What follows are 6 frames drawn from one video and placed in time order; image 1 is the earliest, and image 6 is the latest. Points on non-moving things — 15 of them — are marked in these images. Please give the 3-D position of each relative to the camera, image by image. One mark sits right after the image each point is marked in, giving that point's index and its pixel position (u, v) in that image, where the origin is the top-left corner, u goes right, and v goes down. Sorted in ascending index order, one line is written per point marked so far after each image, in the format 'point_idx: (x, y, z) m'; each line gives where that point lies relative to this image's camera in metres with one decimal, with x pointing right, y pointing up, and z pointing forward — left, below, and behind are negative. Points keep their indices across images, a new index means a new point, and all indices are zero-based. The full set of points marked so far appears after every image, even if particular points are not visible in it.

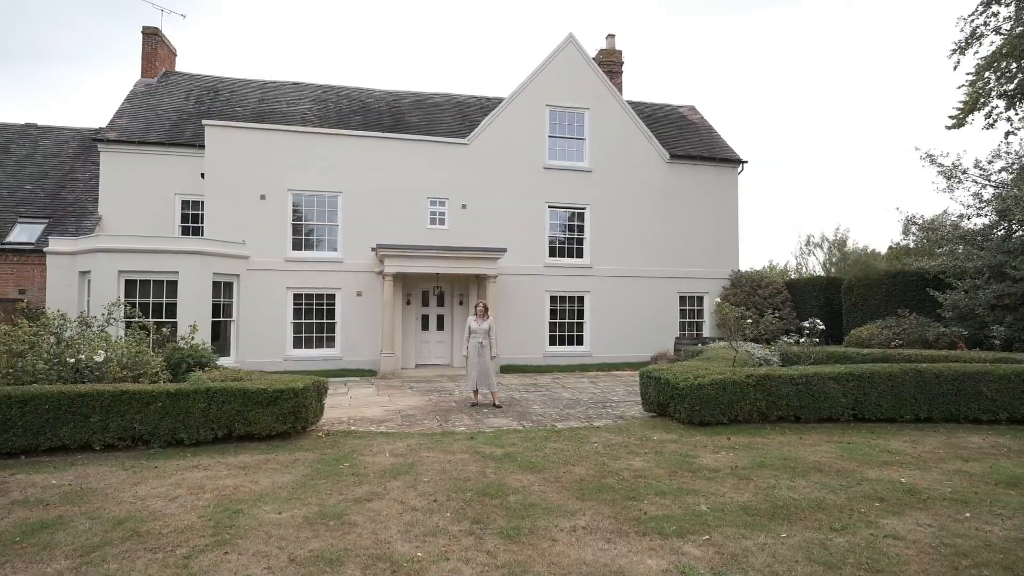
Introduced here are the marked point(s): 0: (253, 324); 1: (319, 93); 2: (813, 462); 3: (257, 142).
0: (-7.3, -1.0, +15.8) m
1: (-6.6, +6.7, +19.4) m
2: (+3.1, -1.8, +5.9) m
3: (-7.2, +4.2, +16.2) m
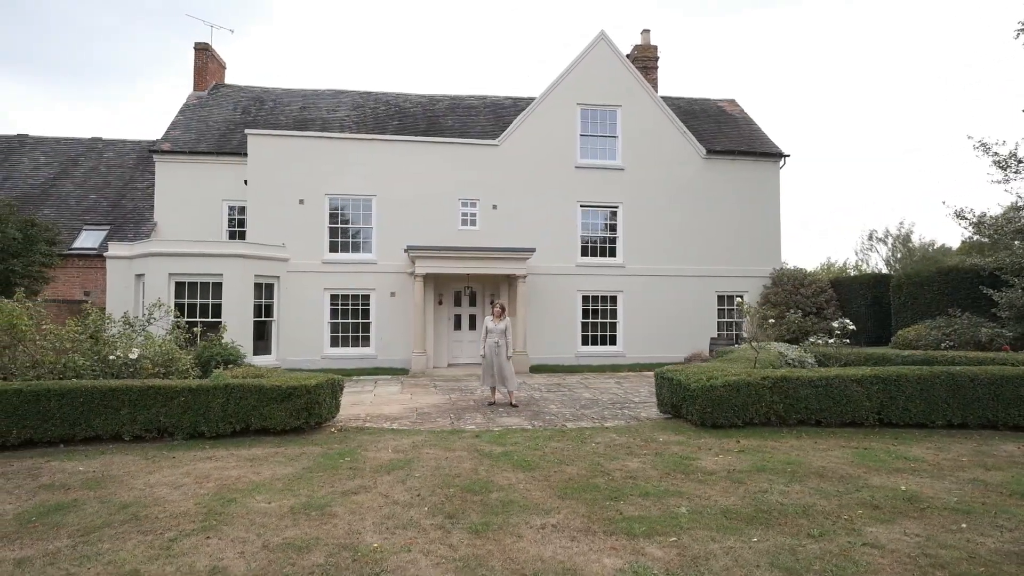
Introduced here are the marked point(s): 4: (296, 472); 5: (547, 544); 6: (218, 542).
0: (-6.4, -1.0, +16.5) m
1: (-5.4, +6.7, +20.0) m
2: (+3.1, -1.8, +5.7) m
3: (-6.4, +4.2, +16.8) m
4: (-2.1, -1.7, +5.4) m
5: (+0.2, -1.7, +3.8) m
6: (-1.9, -1.6, +3.7) m
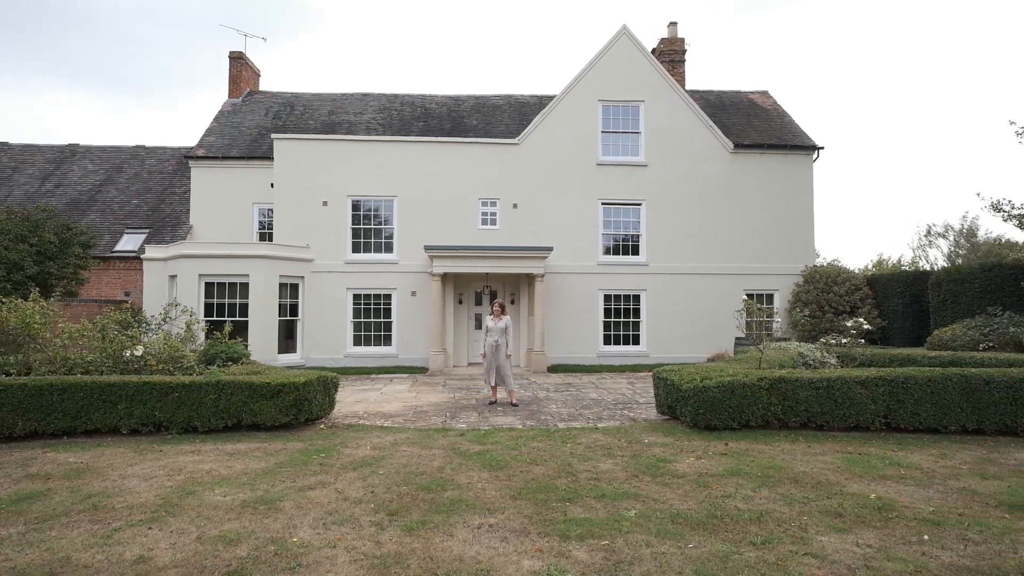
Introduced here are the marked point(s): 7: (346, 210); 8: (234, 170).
0: (-5.9, -1.0, +17.0) m
1: (-4.6, +6.7, +20.4) m
2: (+2.8, -1.8, +5.4) m
3: (-5.8, +4.2, +17.3) m
4: (-2.4, -1.7, +5.5) m
5: (-0.2, -1.7, +3.7) m
6: (-2.4, -1.6, +3.8) m
7: (-5.1, +2.4, +17.4) m
8: (-9.0, +3.8, +18.3) m
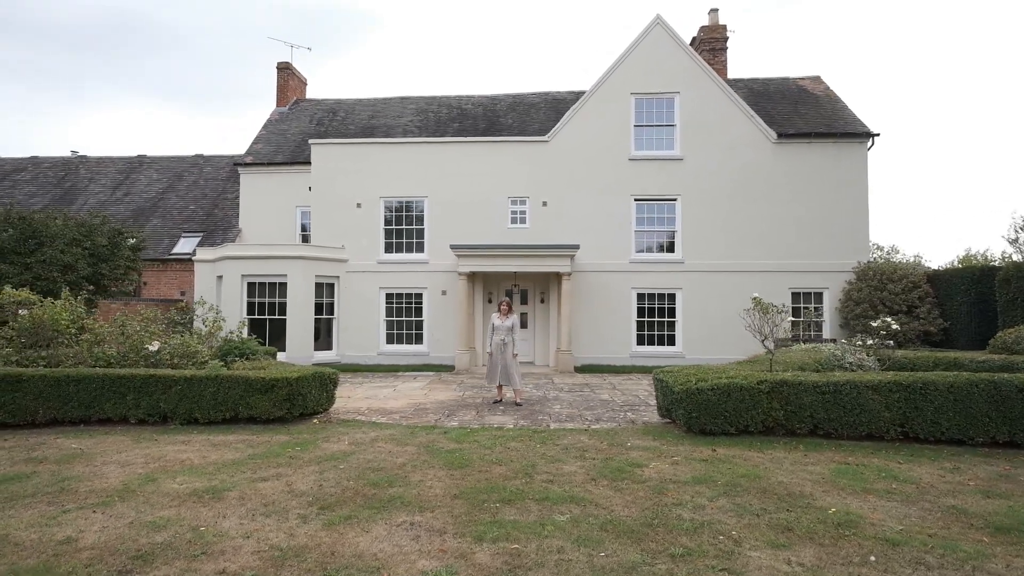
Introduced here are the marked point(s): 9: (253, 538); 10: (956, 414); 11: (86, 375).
0: (-5.0, -1.0, +17.5) m
1: (-3.4, +6.7, +20.8) m
2: (+2.4, -1.7, +5.1) m
3: (-4.9, +4.2, +17.8) m
4: (-2.8, -1.7, +5.7) m
5: (-0.8, -1.6, +3.7) m
6: (-3.0, -1.6, +4.0) m
7: (-4.2, +2.4, +17.8) m
8: (-7.9, +3.8, +19.2) m
9: (-1.7, -1.6, +3.7) m
10: (+5.1, -1.5, +6.6) m
11: (-5.4, -1.1, +7.2) m
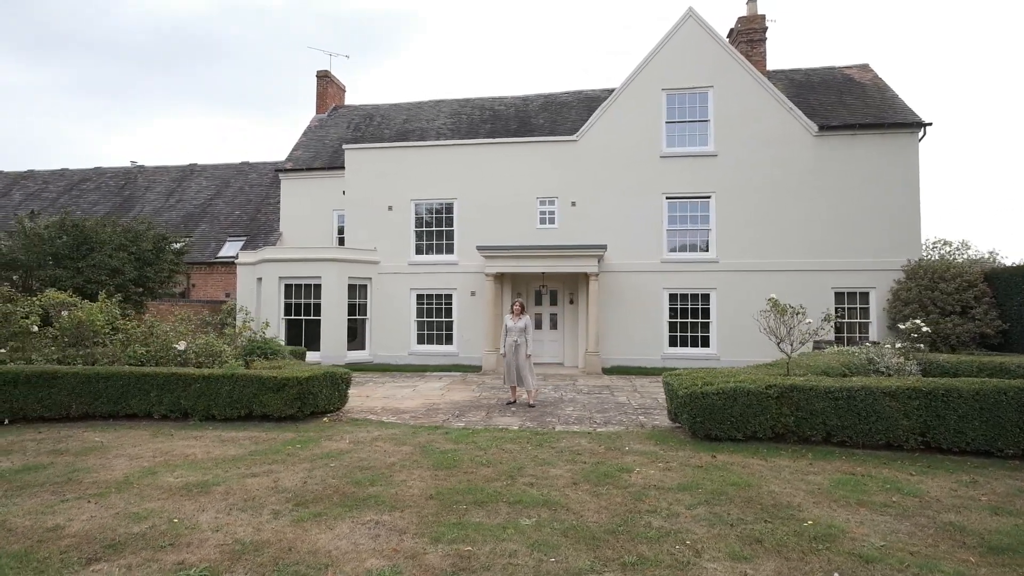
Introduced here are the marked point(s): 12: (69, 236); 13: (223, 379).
0: (-4.0, -1.1, +17.9) m
1: (-2.2, +6.7, +21.0) m
2: (+2.2, -1.8, +4.9) m
3: (-4.0, +4.1, +18.2) m
4: (-2.9, -1.7, +6.0) m
5: (-1.1, -1.7, +3.8) m
6: (-3.2, -1.7, +4.3) m
7: (-3.2, +2.3, +18.1) m
8: (-6.9, +3.8, +19.8) m
9: (-2.0, -1.7, +3.8) m
10: (+5.1, -1.5, +6.1) m
11: (-5.4, -1.2, +7.7) m
12: (-10.1, +1.2, +12.9) m
13: (-3.9, -1.2, +7.7) m
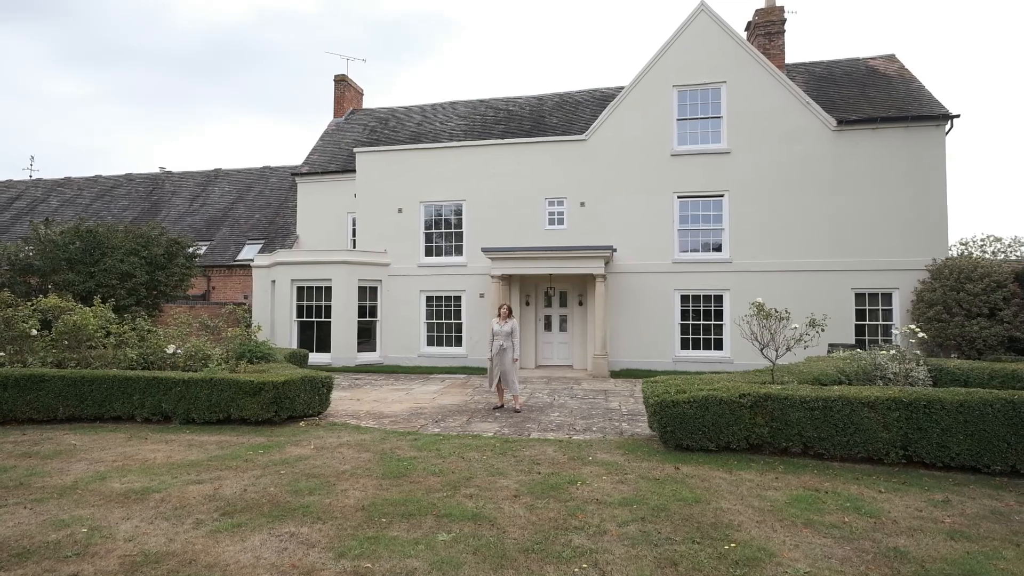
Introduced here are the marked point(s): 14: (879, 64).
0: (-3.8, -1.1, +18.0) m
1: (-1.8, +6.6, +21.0) m
2: (+1.6, -1.8, +4.6) m
3: (-3.7, +4.1, +18.3) m
4: (-3.3, -1.8, +6.0) m
5: (-1.7, -1.7, +3.8) m
6: (-3.8, -1.7, +4.4) m
7: (-3.0, +2.3, +18.2) m
8: (-6.5, +3.7, +20.1) m
9: (-2.6, -1.7, +3.8) m
10: (+4.6, -1.5, +5.7) m
11: (-5.7, -1.2, +7.9) m
12: (-10.2, +1.1, +13.5) m
13: (-4.3, -1.3, +7.8) m
14: (+11.8, +7.2, +18.2) m
